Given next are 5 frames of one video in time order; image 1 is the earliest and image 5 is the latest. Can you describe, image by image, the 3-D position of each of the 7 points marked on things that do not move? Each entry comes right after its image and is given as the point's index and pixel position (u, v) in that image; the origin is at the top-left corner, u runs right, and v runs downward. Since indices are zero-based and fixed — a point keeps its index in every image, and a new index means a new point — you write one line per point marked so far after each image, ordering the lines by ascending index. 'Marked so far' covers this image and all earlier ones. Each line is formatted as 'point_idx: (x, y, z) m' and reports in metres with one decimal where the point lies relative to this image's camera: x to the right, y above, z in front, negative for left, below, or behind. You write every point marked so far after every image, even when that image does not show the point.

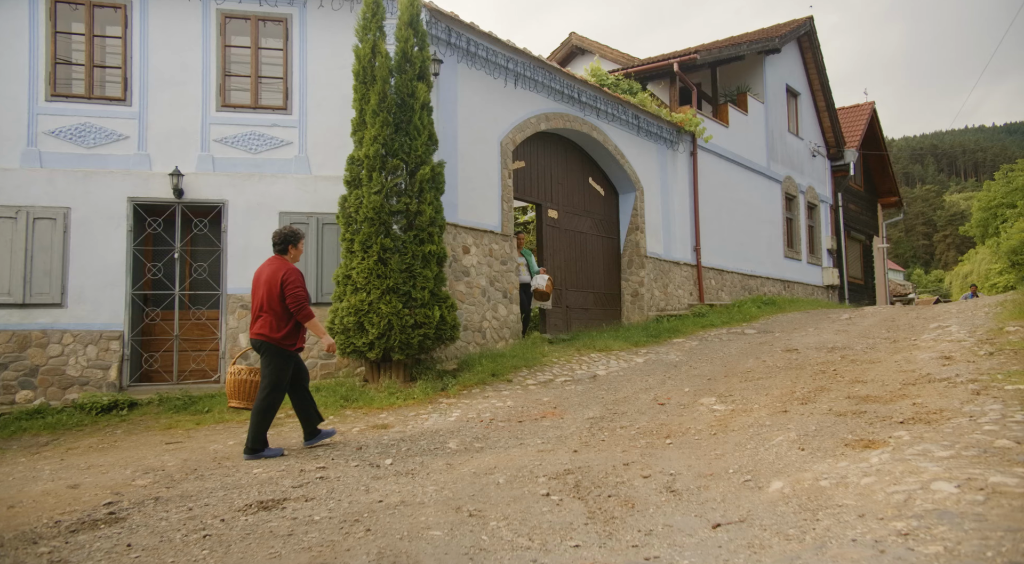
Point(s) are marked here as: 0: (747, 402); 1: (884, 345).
0: (+2.2, -1.1, +6.0) m
1: (+4.7, -0.8, +8.2) m
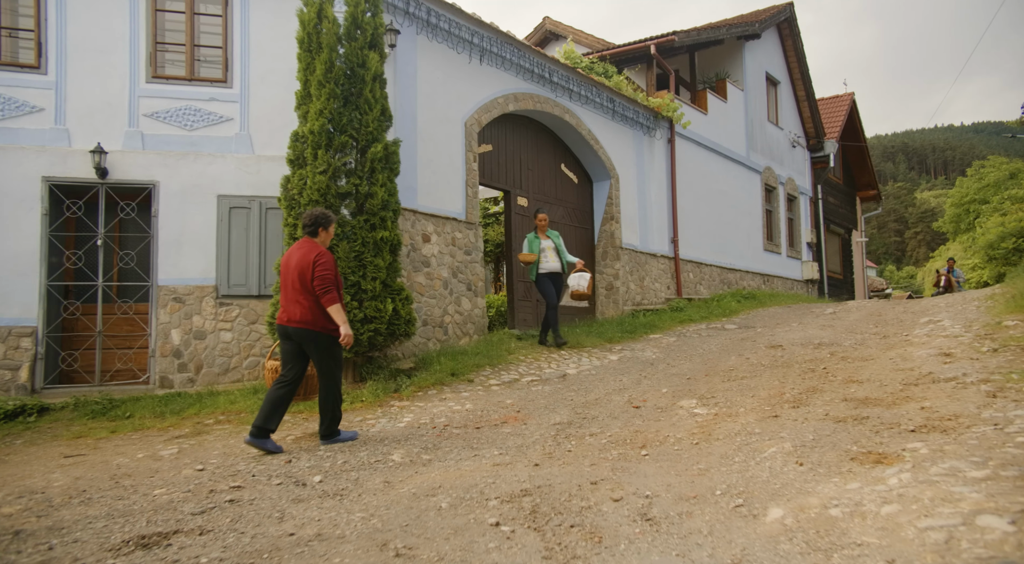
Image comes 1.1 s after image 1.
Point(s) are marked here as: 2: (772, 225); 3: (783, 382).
0: (+1.8, -1.0, +5.4) m
1: (+4.3, -0.7, +7.7) m
2: (+6.6, +1.4, +16.3) m
3: (+2.5, -0.9, +6.0) m
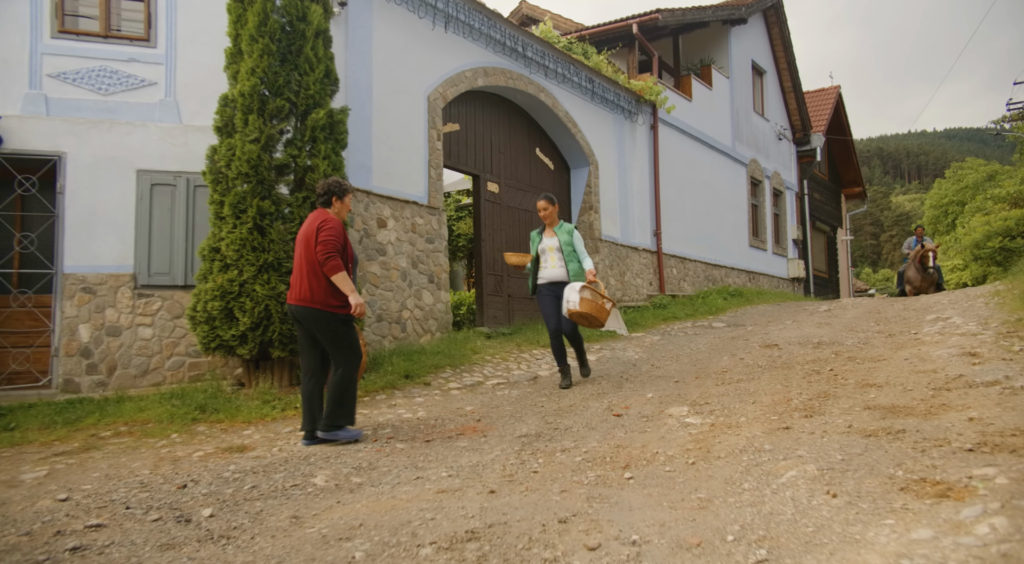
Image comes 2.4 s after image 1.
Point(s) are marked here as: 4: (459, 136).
0: (+1.5, -0.9, +4.5) m
1: (+3.9, -0.6, +6.9) m
2: (+5.9, +1.5, +15.6) m
3: (+2.2, -0.8, +5.2) m
4: (-0.7, +2.0, +9.0) m
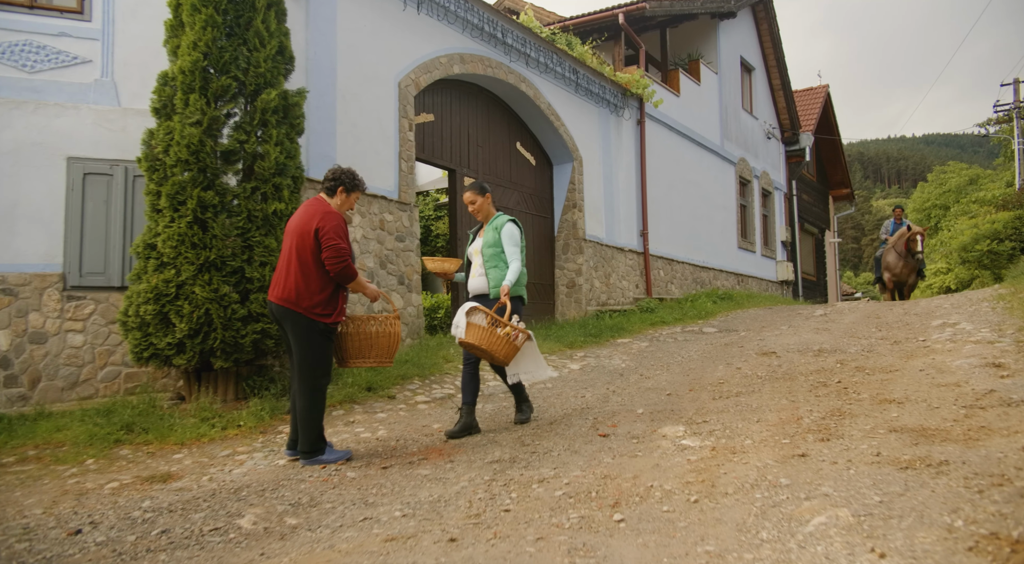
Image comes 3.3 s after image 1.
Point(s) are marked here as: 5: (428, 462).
0: (+1.4, -0.9, +4.0) m
1: (+3.7, -0.7, +6.4) m
2: (+5.5, +1.4, +15.1) m
3: (+2.0, -0.9, +4.6) m
4: (-1.0, +2.0, +8.3) m
5: (-0.5, -1.1, +4.0) m
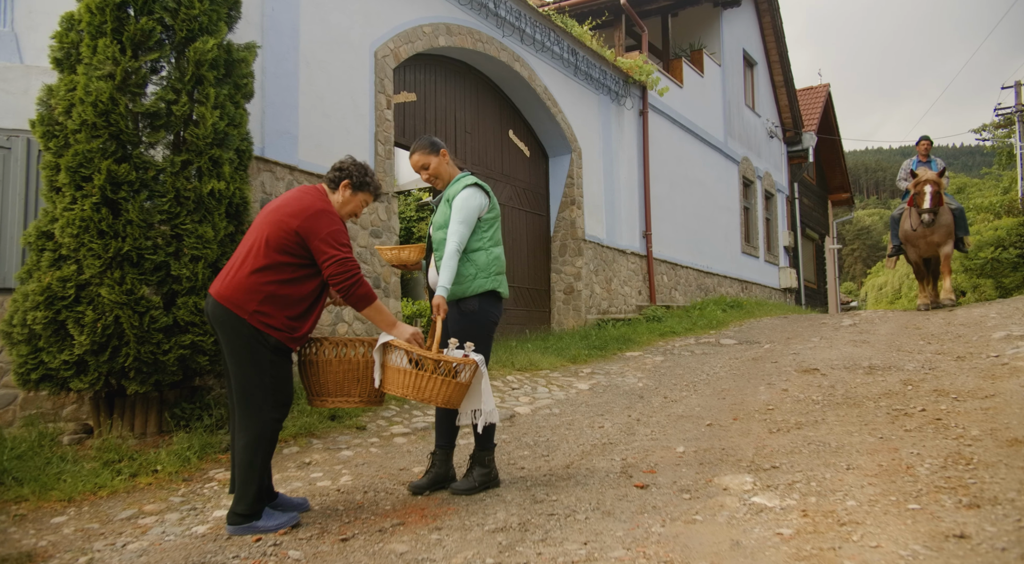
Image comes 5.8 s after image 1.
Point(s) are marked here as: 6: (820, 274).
0: (+1.4, -0.9, +2.9) m
1: (+3.7, -0.7, +5.4) m
2: (+5.2, +1.3, +14.2) m
3: (+2.1, -0.9, +3.6) m
4: (-1.1, +2.0, +7.2) m
5: (-0.5, -1.1, +2.9) m
6: (+8.9, +0.3, +18.6) m
